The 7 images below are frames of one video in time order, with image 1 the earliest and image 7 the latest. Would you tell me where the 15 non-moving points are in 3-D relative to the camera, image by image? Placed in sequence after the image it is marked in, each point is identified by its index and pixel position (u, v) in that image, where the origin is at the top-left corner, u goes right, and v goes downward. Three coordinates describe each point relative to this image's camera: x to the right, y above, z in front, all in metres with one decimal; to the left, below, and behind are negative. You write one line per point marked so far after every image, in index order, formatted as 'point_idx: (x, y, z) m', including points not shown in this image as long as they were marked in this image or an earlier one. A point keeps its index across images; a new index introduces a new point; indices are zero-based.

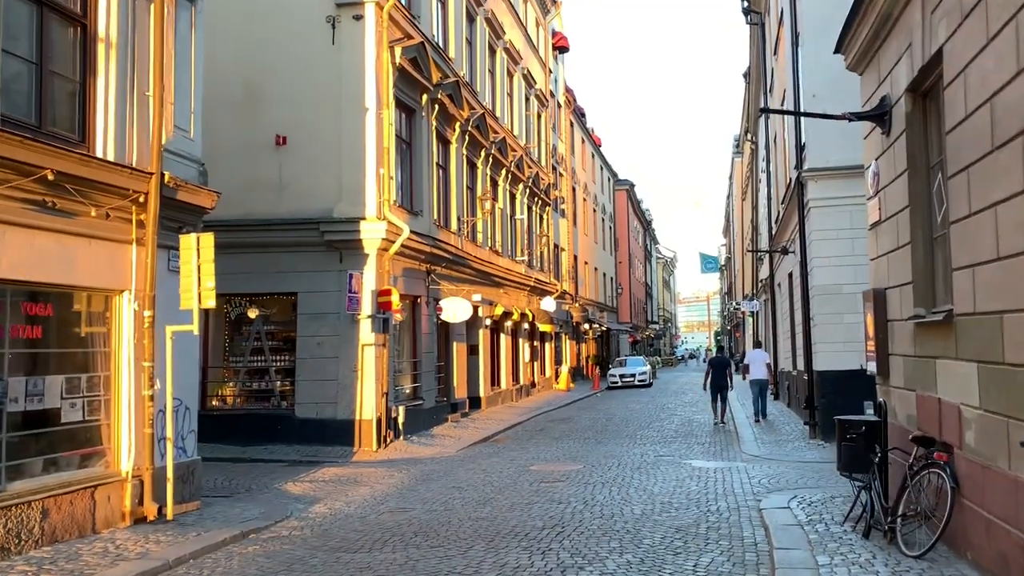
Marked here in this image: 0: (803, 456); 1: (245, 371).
0: (+4.3, -2.5, +13.6) m
1: (-4.7, -1.5, +16.2) m
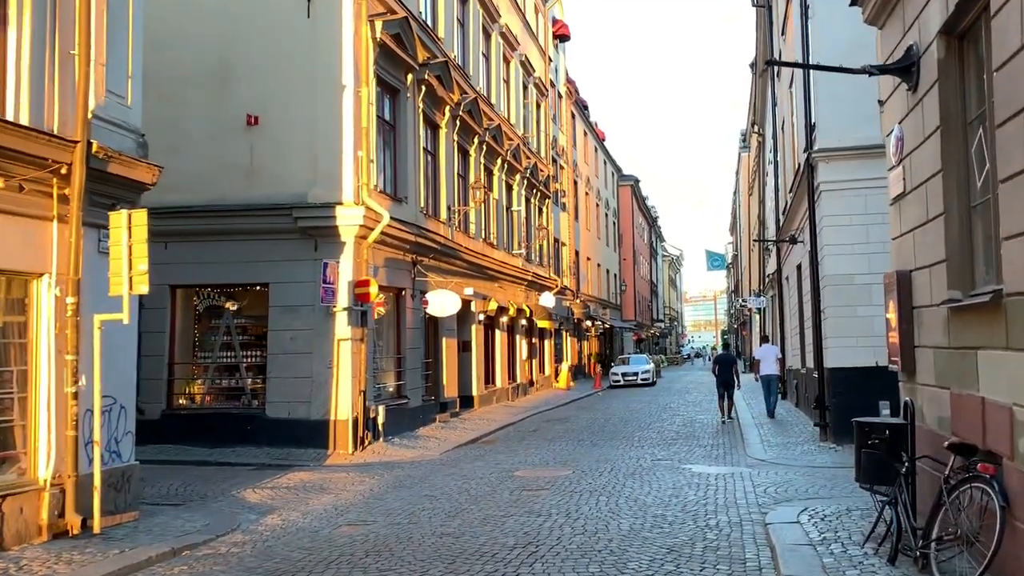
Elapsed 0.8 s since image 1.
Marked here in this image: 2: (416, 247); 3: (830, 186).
0: (+4.1, -2.3, +12.5) m
1: (-4.8, -1.3, +15.1) m
2: (-1.8, +0.8, +17.1) m
3: (+4.7, +1.5, +13.7) m
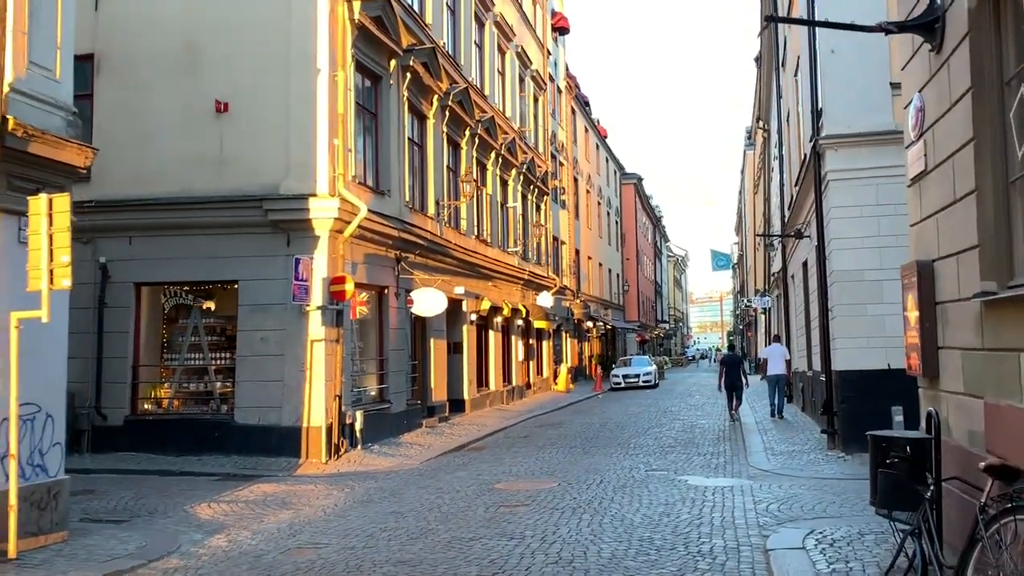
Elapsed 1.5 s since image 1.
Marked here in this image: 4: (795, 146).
0: (+3.8, -2.3, +11.5) m
1: (-5.1, -1.3, +14.2) m
2: (-2.0, +0.8, +16.2) m
3: (+4.5, +1.5, +12.7) m
4: (+6.1, +3.1, +20.0) m
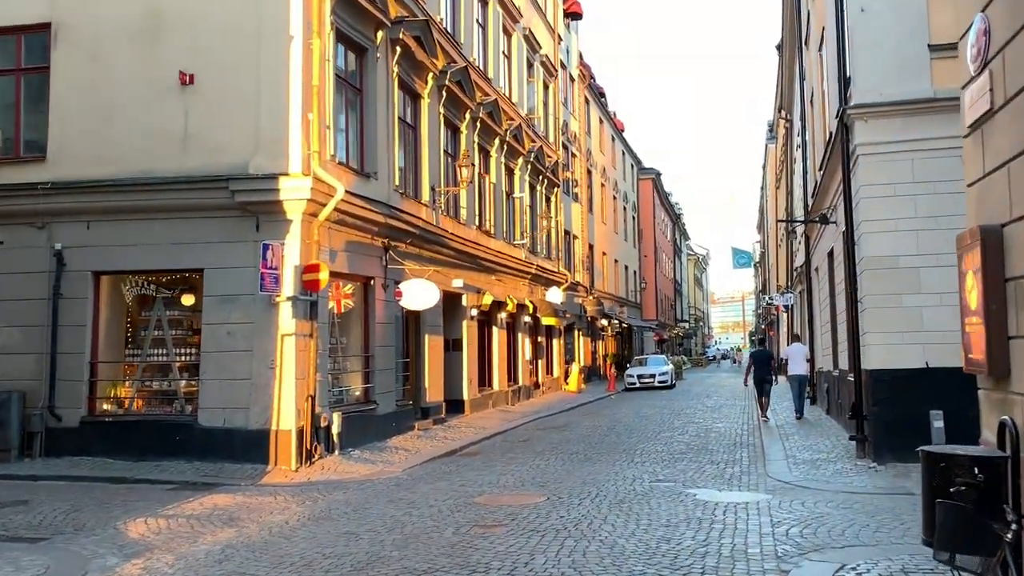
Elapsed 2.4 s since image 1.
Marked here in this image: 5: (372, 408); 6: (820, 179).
0: (+3.7, -2.1, +10.1) m
1: (-5.1, -1.1, +13.0) m
2: (-2.0, +0.9, +14.9) m
3: (+4.3, +1.7, +11.3) m
4: (+6.1, +3.2, +18.5) m
5: (-2.2, -1.9, +14.6) m
6: (+5.0, +1.8, +15.1) m
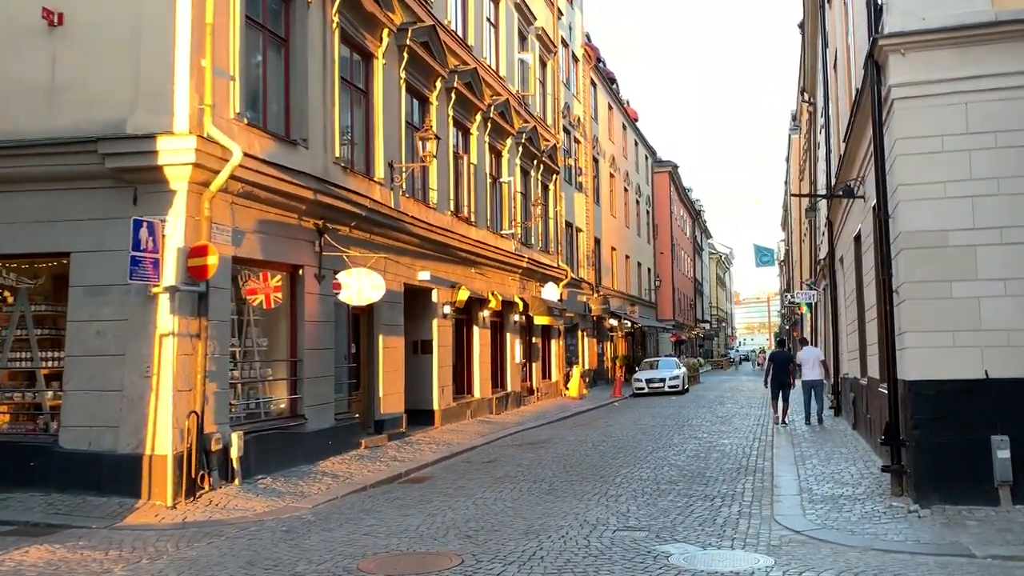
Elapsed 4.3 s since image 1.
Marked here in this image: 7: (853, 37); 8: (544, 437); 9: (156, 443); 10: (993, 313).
0: (+3.0, -2.0, +7.4) m
1: (-5.8, -1.0, +10.6) m
2: (-2.6, +1.1, +12.4) m
3: (+3.7, +1.8, +8.6) m
4: (+5.6, +3.3, +15.8) m
5: (-2.8, -1.8, +12.1) m
6: (+4.4, +1.9, +12.4) m
7: (+5.0, +3.7, +13.7) m
8: (+0.6, -2.7, +16.7) m
9: (-3.6, -1.6, +9.5) m
10: (+4.3, -0.2, +8.3) m
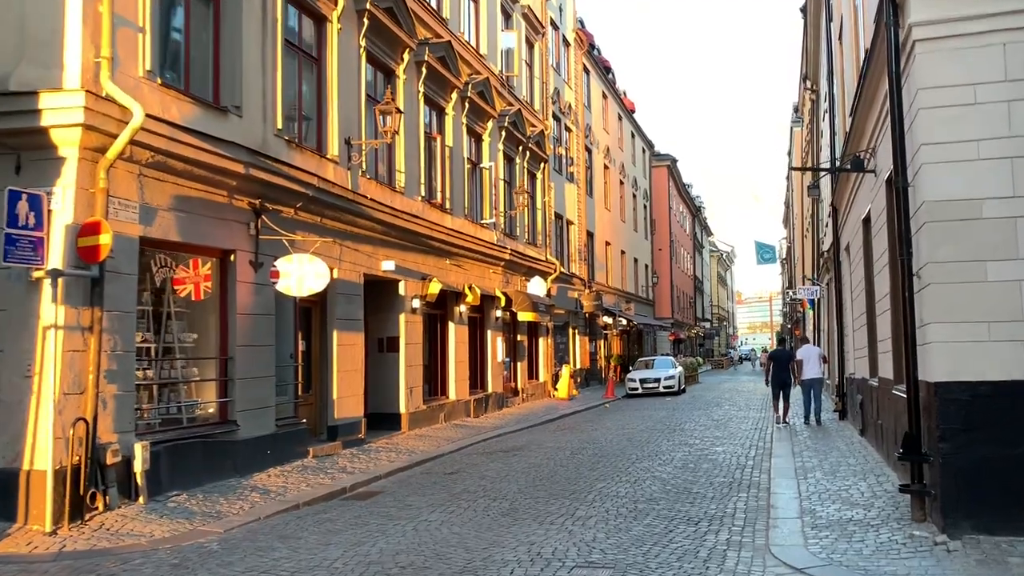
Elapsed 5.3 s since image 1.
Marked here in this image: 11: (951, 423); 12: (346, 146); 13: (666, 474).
0: (+2.5, -1.9, +5.9) m
1: (-6.2, -0.9, +9.1) m
2: (-3.0, +1.2, +10.9) m
3: (+3.2, +1.9, +7.1) m
4: (+5.2, +3.5, +14.3) m
5: (-3.2, -1.6, +10.6) m
6: (+4.0, +2.0, +10.9) m
7: (+4.6, +3.8, +12.2) m
8: (+0.1, -2.5, +15.2) m
9: (-4.1, -1.4, +8.0) m
10: (+3.8, -0.1, +6.8) m
11: (+3.3, -1.0, +6.9) m
12: (-2.4, +2.1, +13.7) m
13: (+1.8, -2.2, +11.0) m
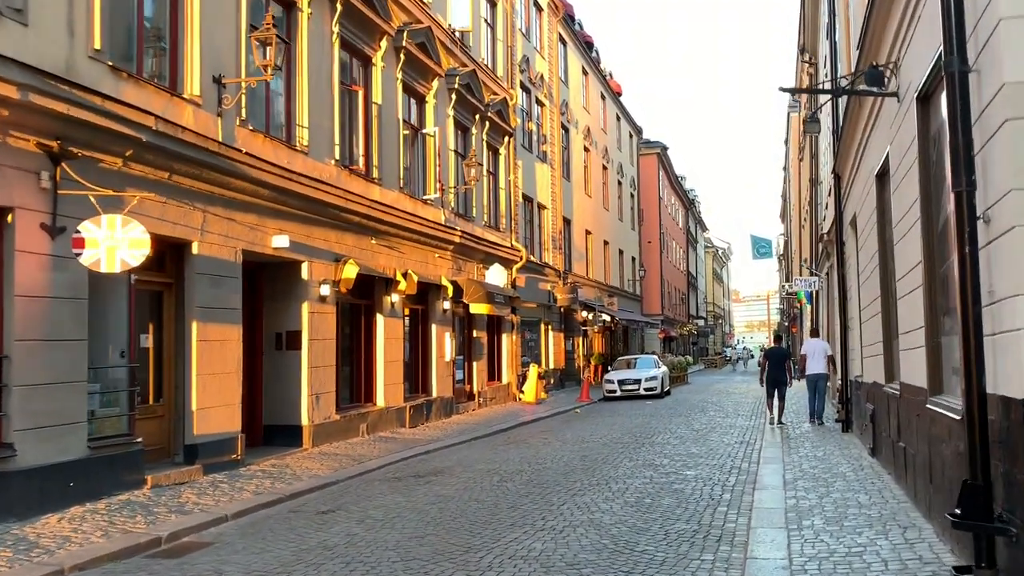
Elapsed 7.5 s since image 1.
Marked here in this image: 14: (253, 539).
0: (+1.6, -1.6, +3.0) m
1: (-7.2, -0.6, +6.1) m
2: (-4.0, +1.4, +7.9) m
3: (+2.2, +2.2, +4.1) m
4: (+4.2, +3.7, +11.3) m
5: (-4.2, -1.4, +7.6) m
6: (+3.0, +2.3, +7.9) m
7: (+3.6, +4.1, +9.2) m
8: (-0.8, -2.3, +12.2) m
9: (-5.1, -1.2, +5.0) m
10: (+2.9, +0.1, +3.8) m
11: (+2.3, -0.8, +3.9) m
12: (-3.4, +2.3, +10.7) m
13: (+0.8, -2.0, +8.0) m
14: (-2.1, -2.1, +7.8) m
